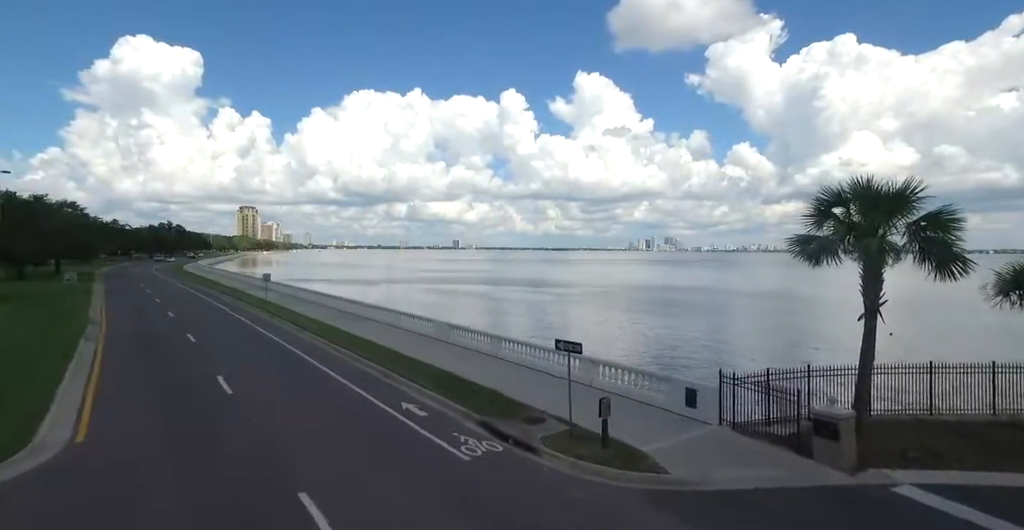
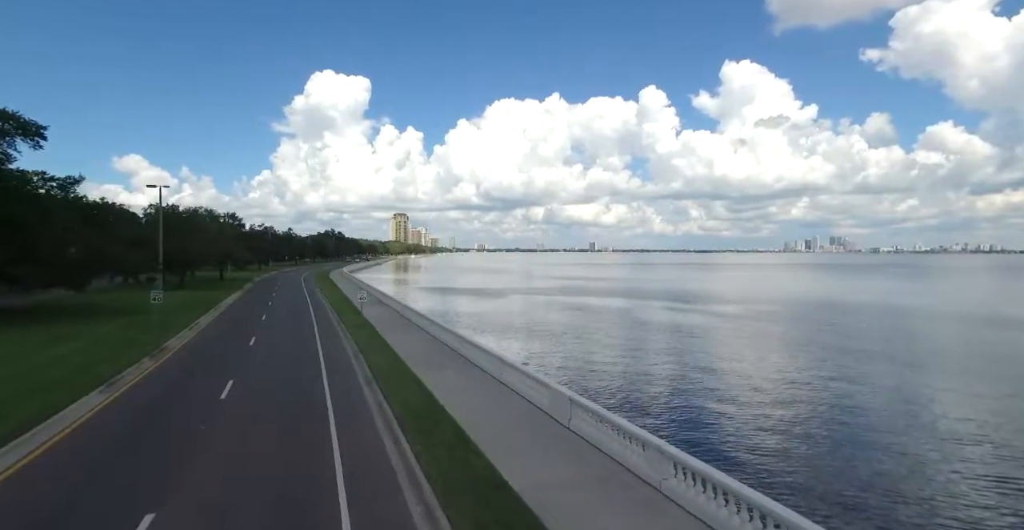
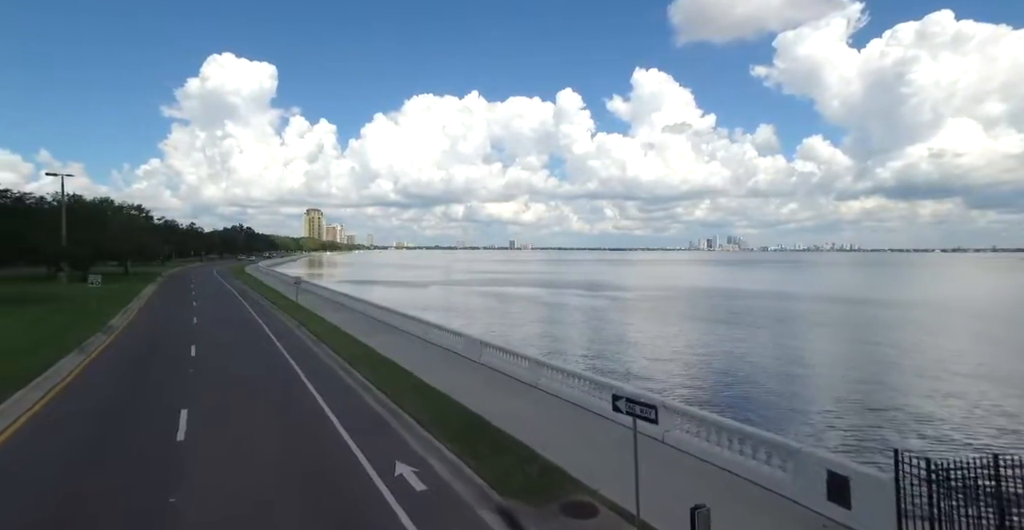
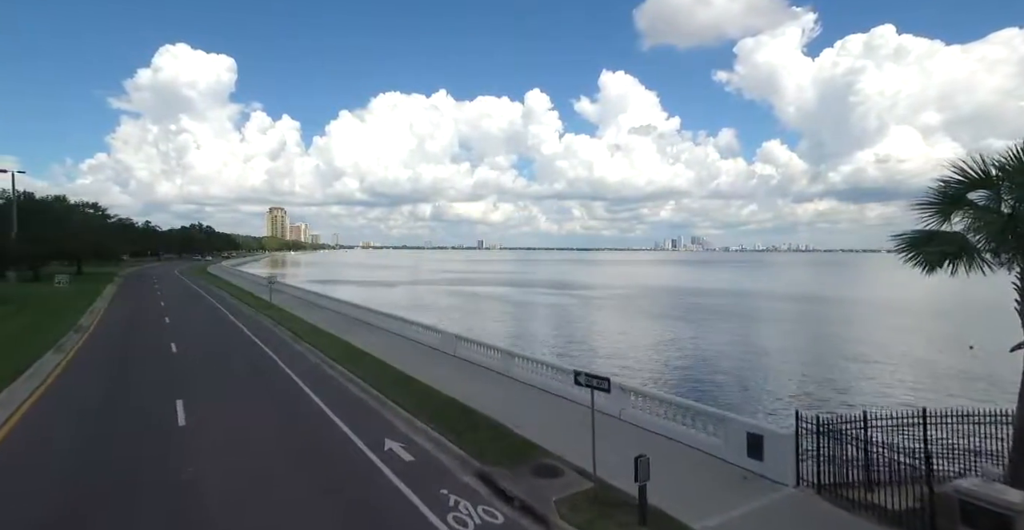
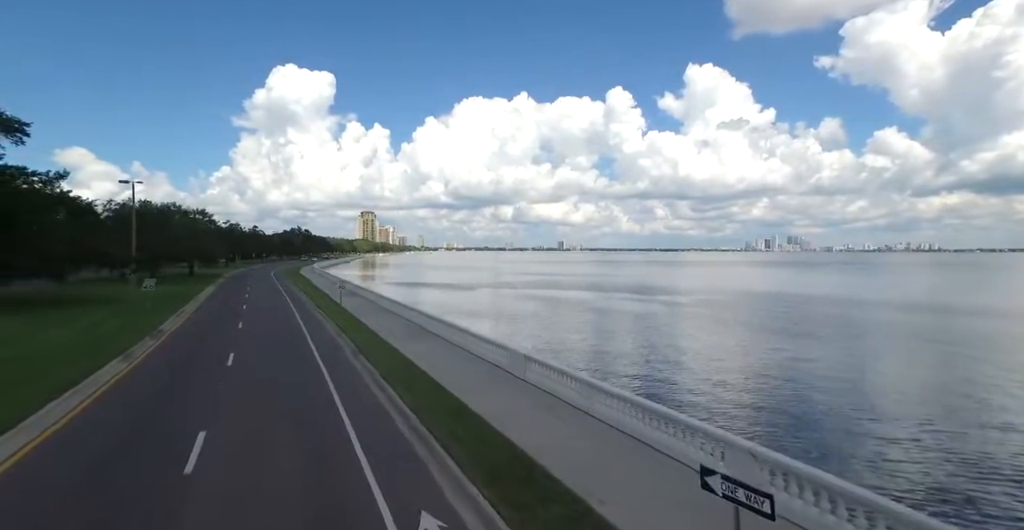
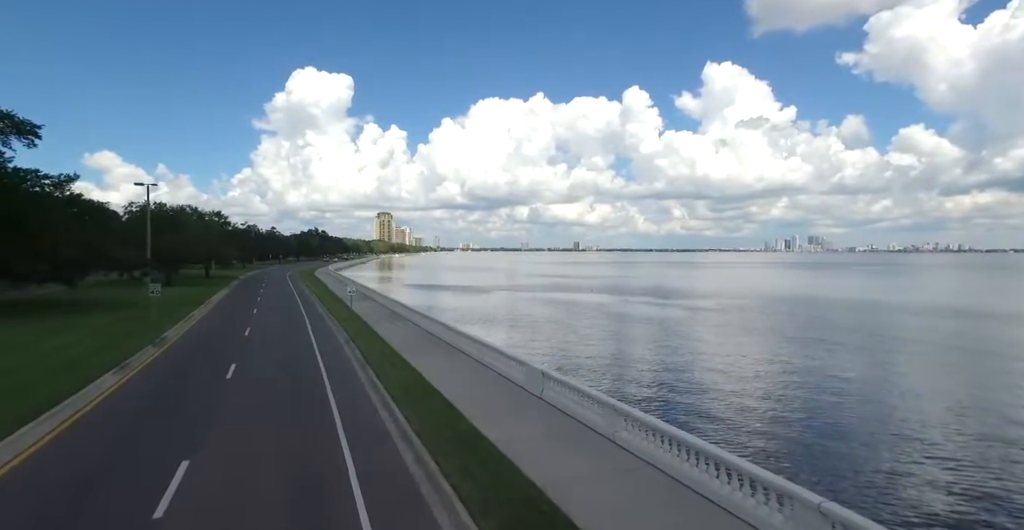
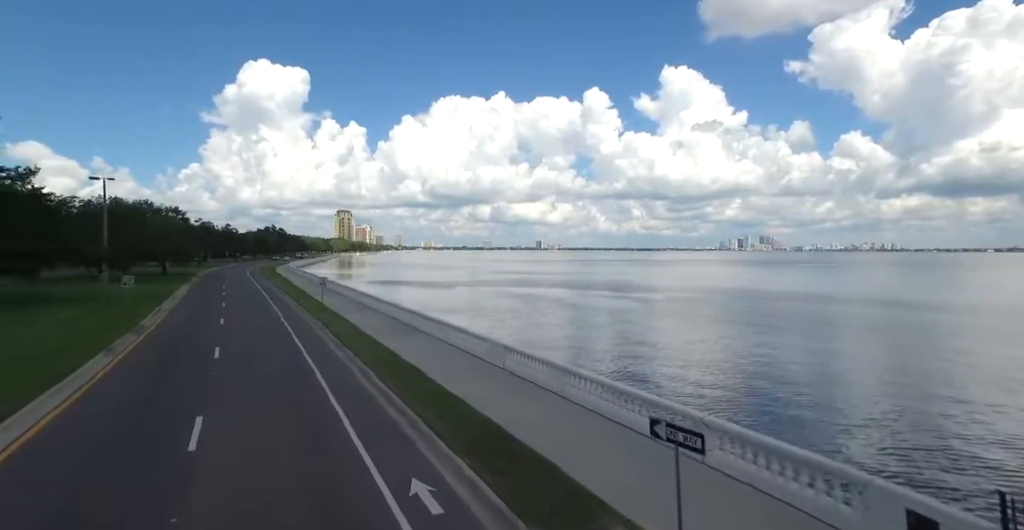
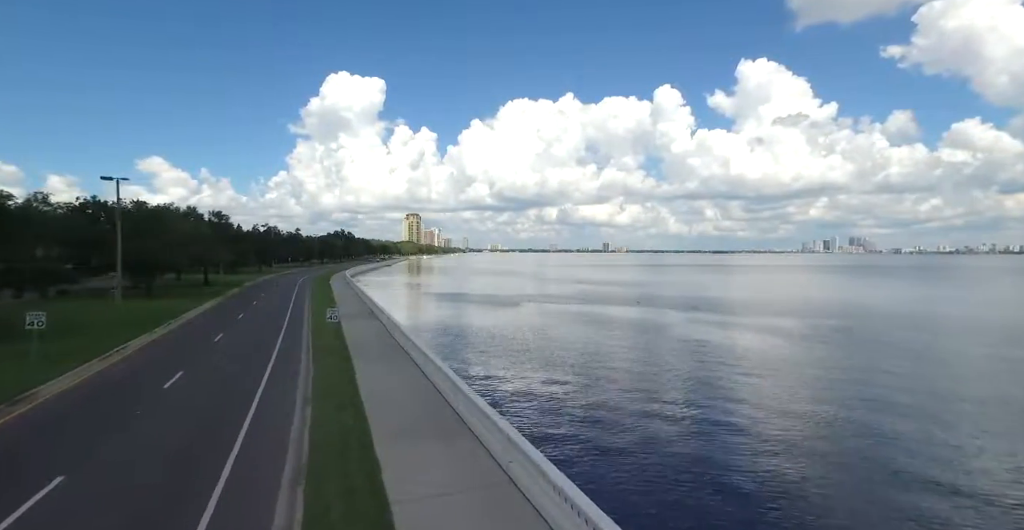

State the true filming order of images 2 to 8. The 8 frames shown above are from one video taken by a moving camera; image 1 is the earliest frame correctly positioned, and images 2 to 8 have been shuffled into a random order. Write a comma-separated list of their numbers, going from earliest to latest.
4, 3, 7, 5, 6, 2, 8
